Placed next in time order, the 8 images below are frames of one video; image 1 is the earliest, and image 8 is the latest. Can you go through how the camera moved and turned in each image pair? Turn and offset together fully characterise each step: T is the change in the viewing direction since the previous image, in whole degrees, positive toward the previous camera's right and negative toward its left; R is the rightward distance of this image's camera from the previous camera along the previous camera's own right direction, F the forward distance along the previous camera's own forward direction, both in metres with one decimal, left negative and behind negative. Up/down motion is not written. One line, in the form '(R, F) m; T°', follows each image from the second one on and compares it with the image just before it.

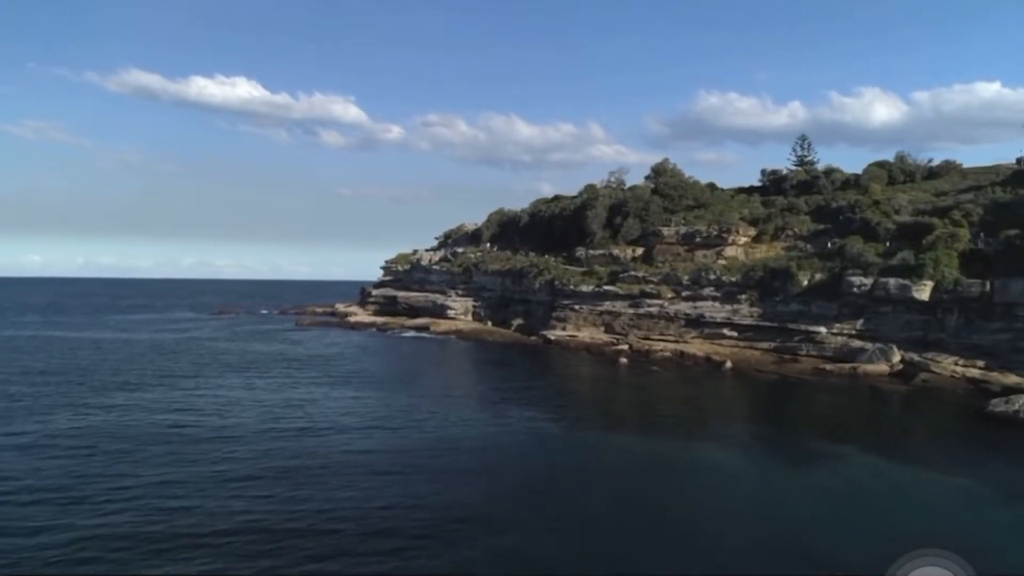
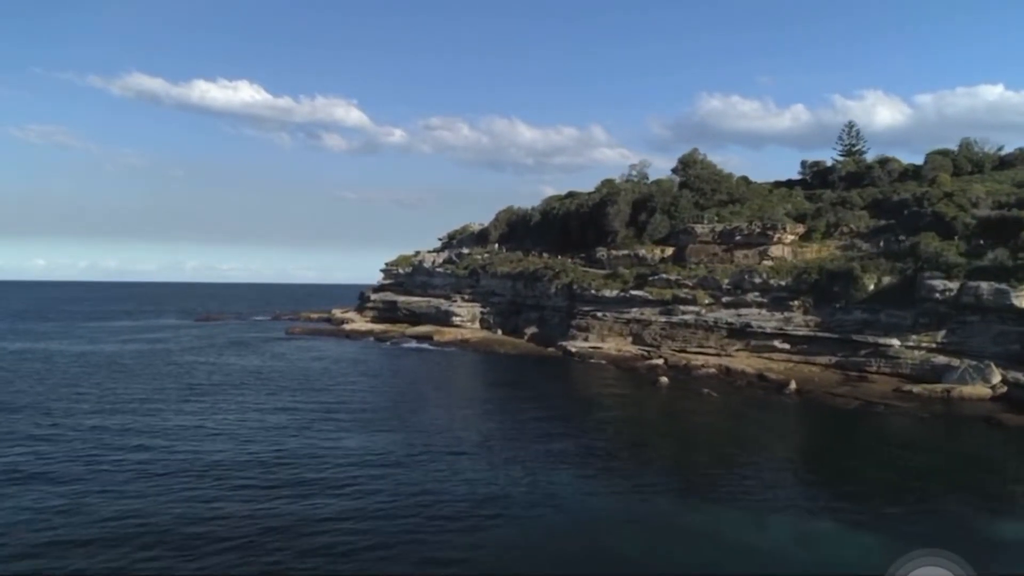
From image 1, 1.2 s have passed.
(-1.0, +8.8) m; 0°
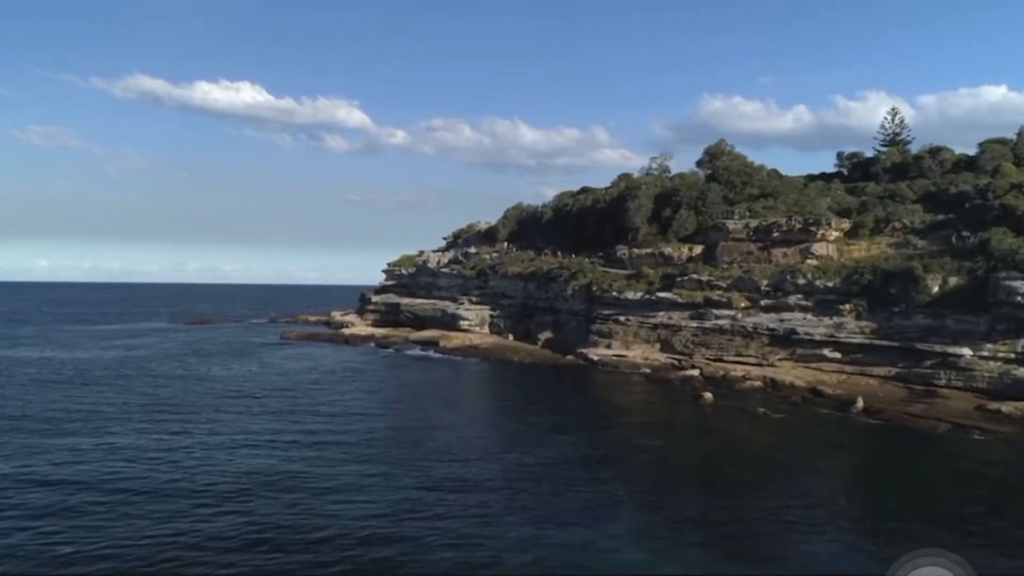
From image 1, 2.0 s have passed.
(-1.0, +6.1) m; 0°
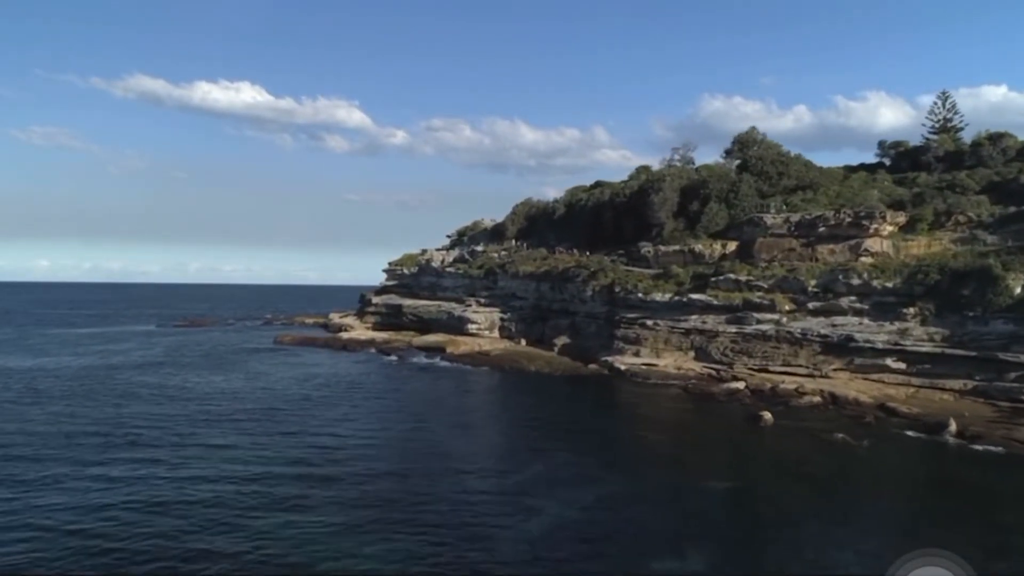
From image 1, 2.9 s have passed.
(-1.0, +6.1) m; 0°
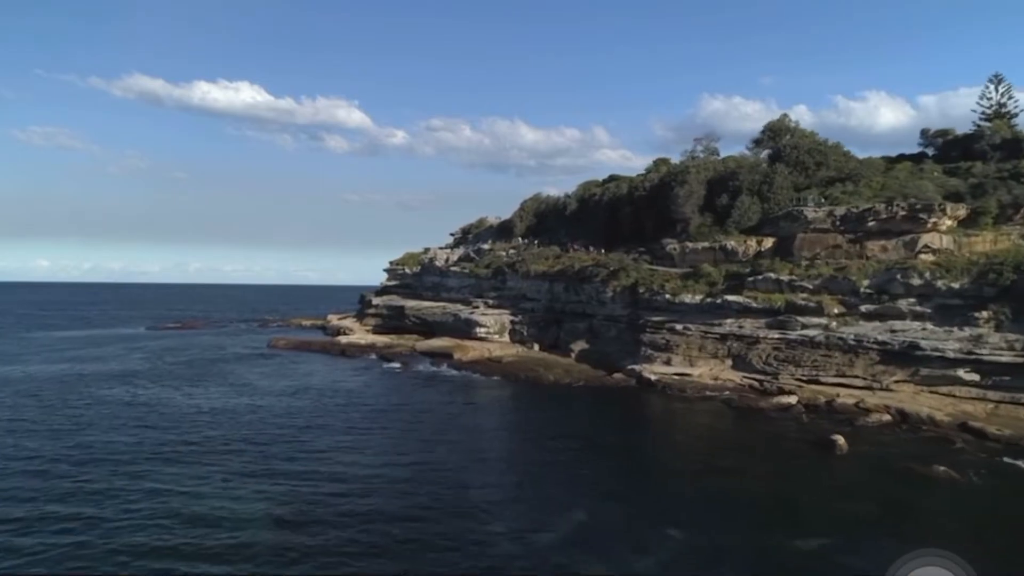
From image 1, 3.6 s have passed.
(-0.9, +5.3) m; 0°
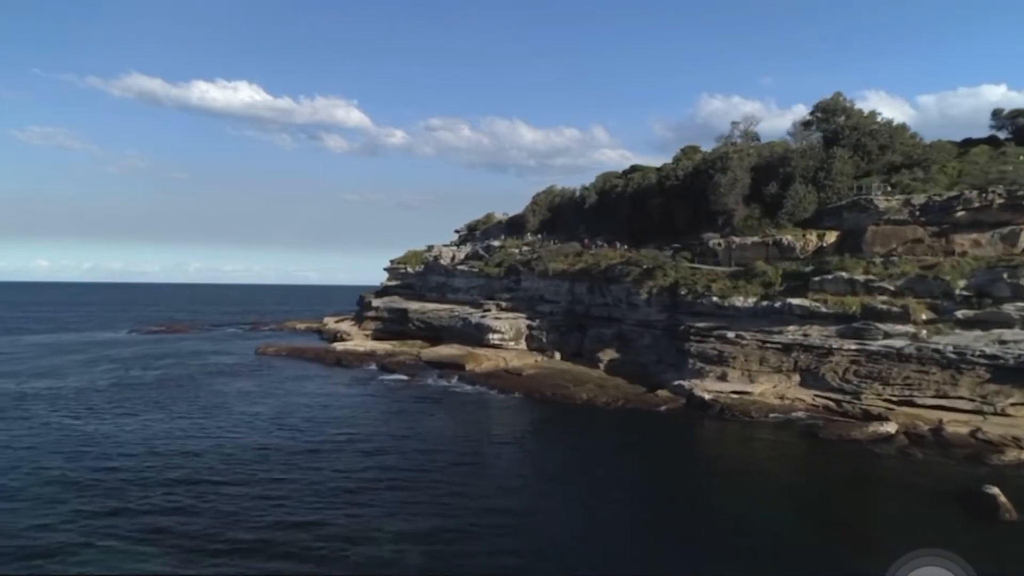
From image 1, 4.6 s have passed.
(-1.3, +7.4) m; 0°
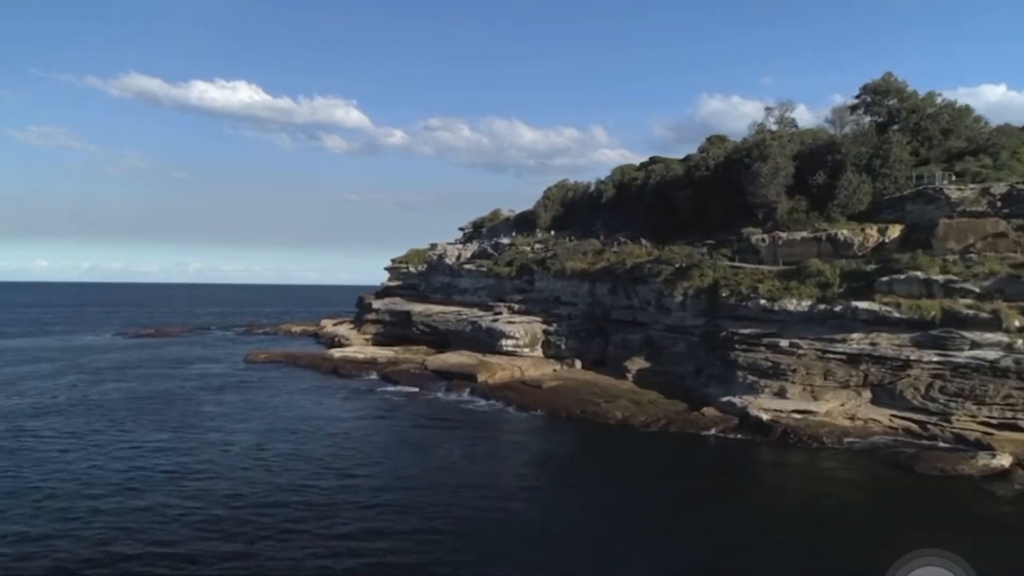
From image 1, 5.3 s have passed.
(-1.0, +5.5) m; 0°
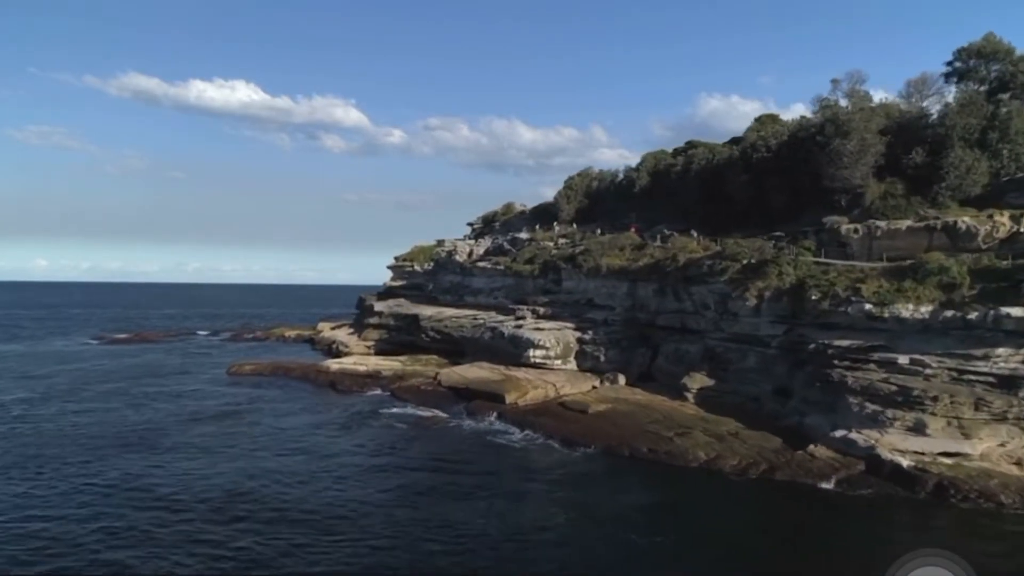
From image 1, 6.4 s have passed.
(-1.6, +8.2) m; 0°
